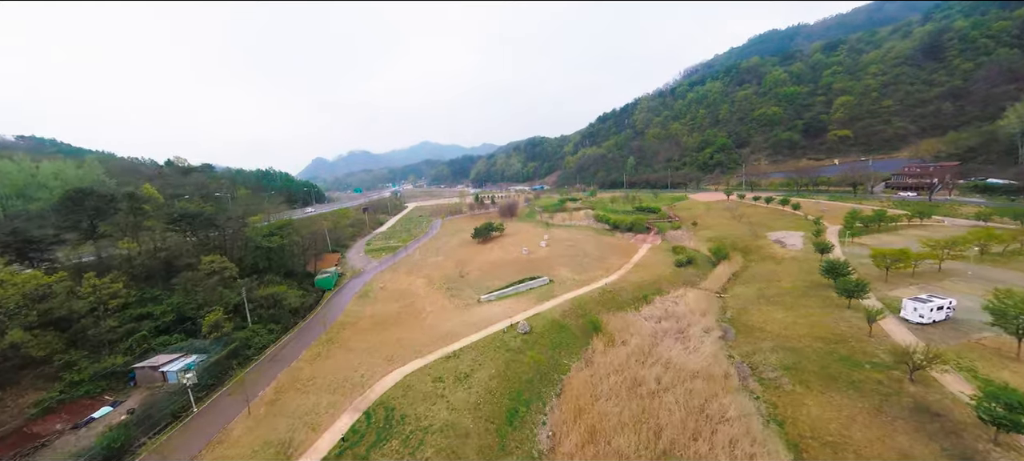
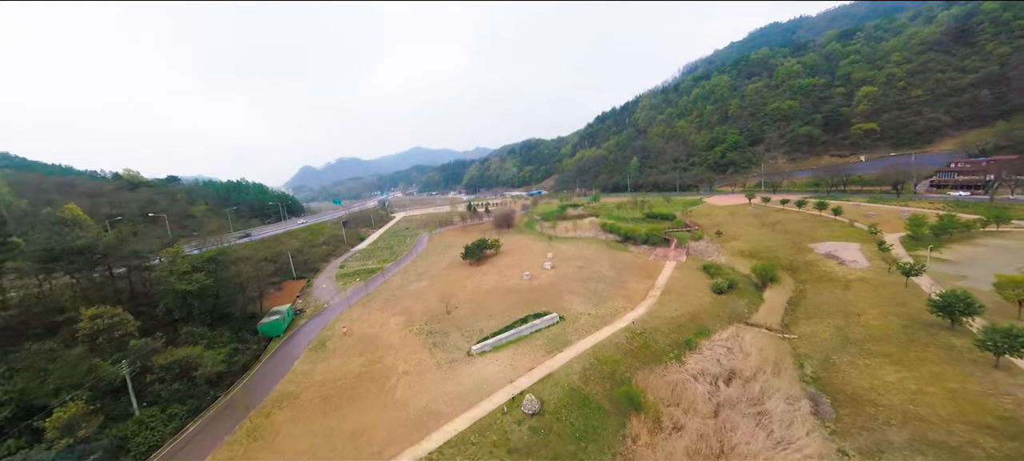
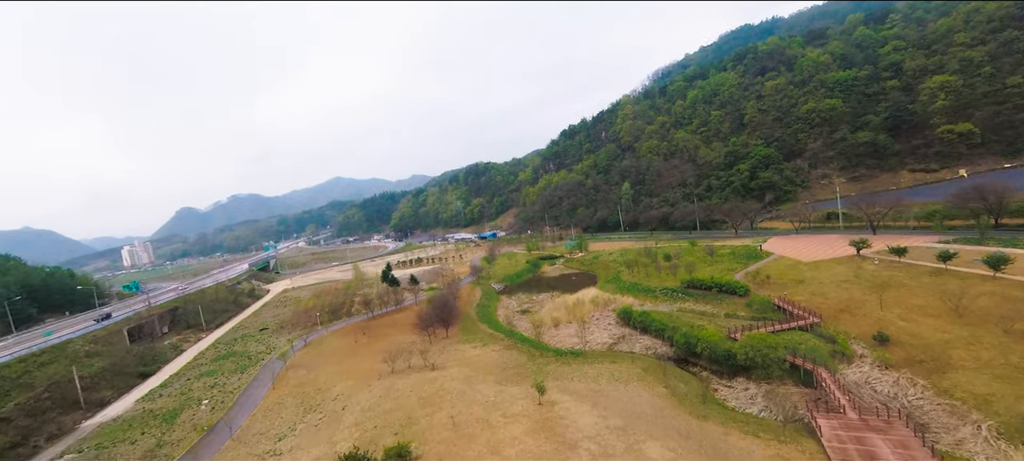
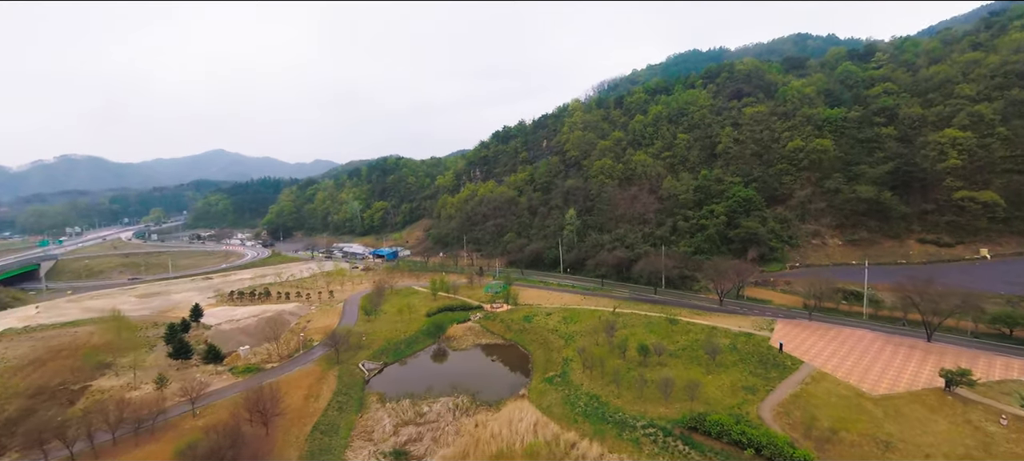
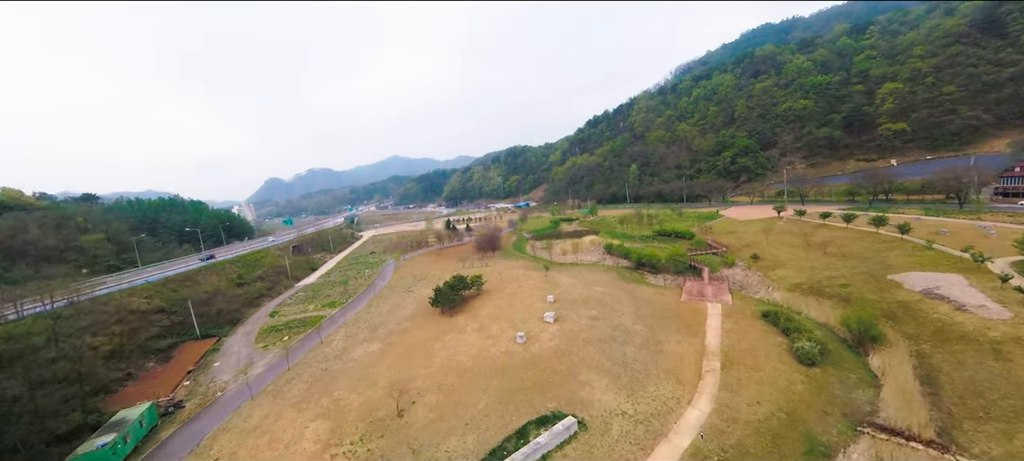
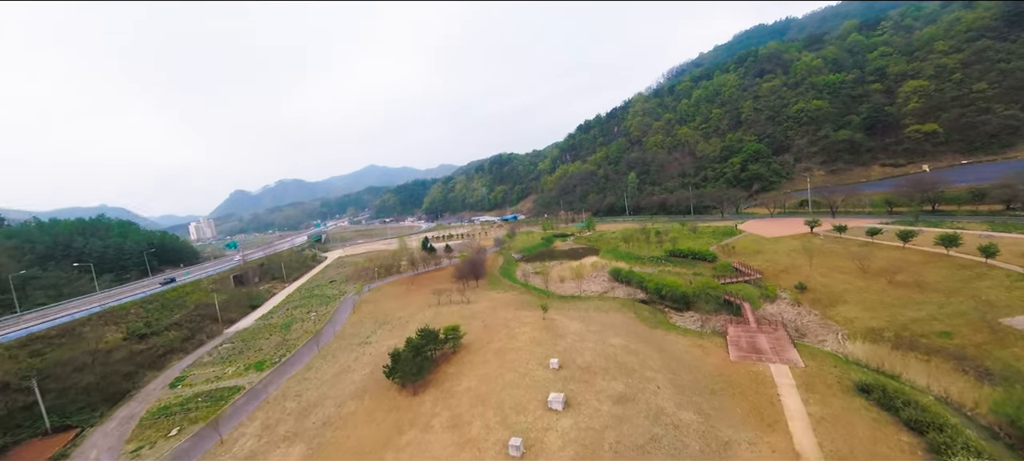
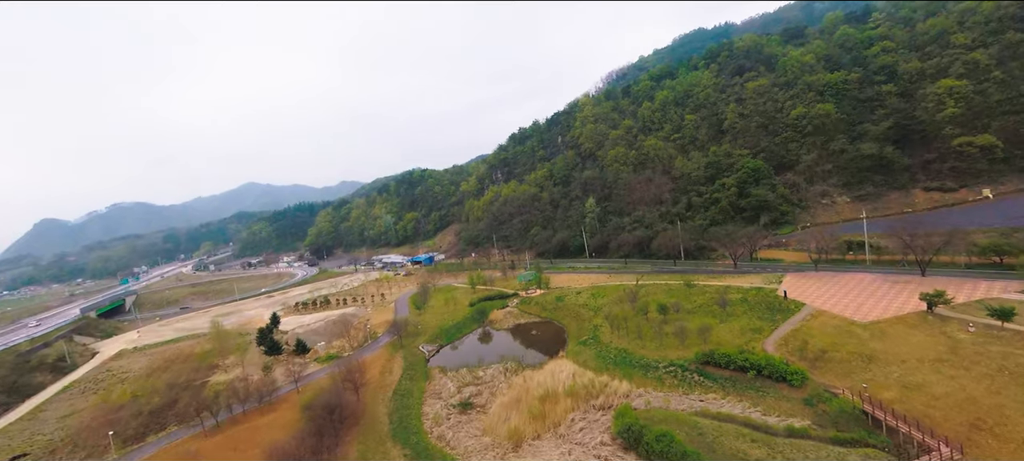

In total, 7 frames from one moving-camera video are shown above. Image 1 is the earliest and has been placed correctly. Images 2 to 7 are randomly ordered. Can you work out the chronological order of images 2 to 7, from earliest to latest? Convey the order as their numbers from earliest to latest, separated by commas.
2, 5, 6, 3, 7, 4
